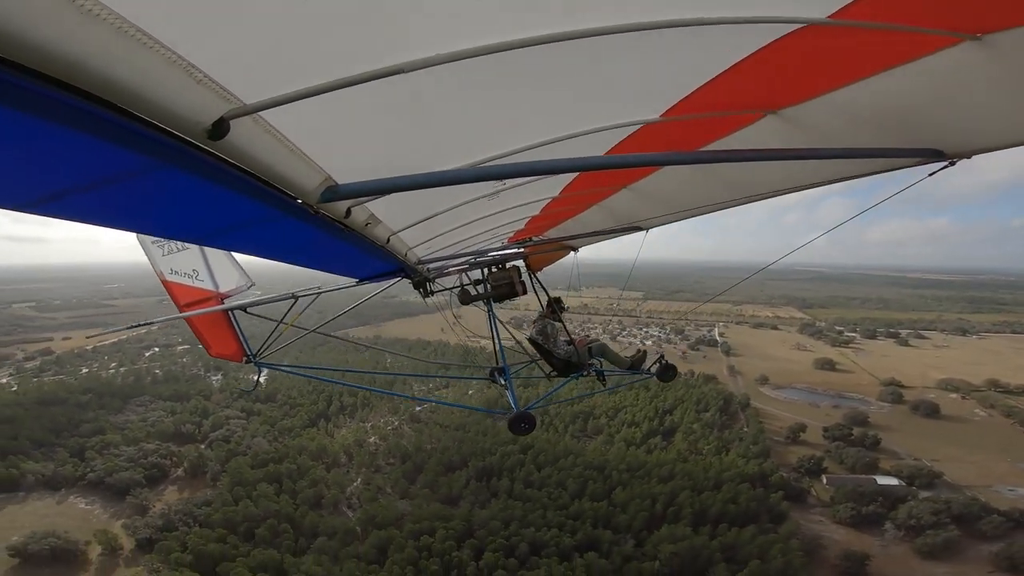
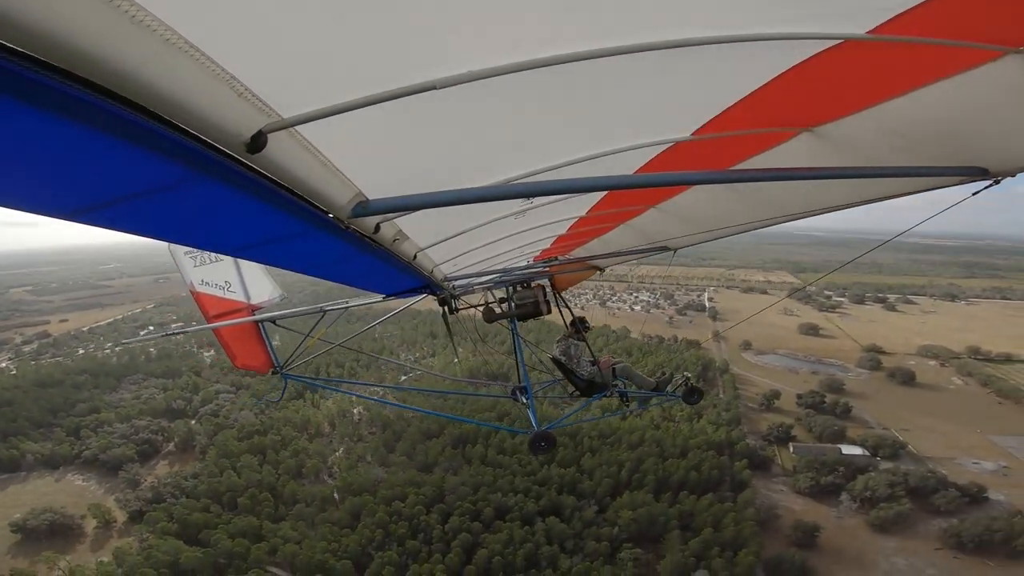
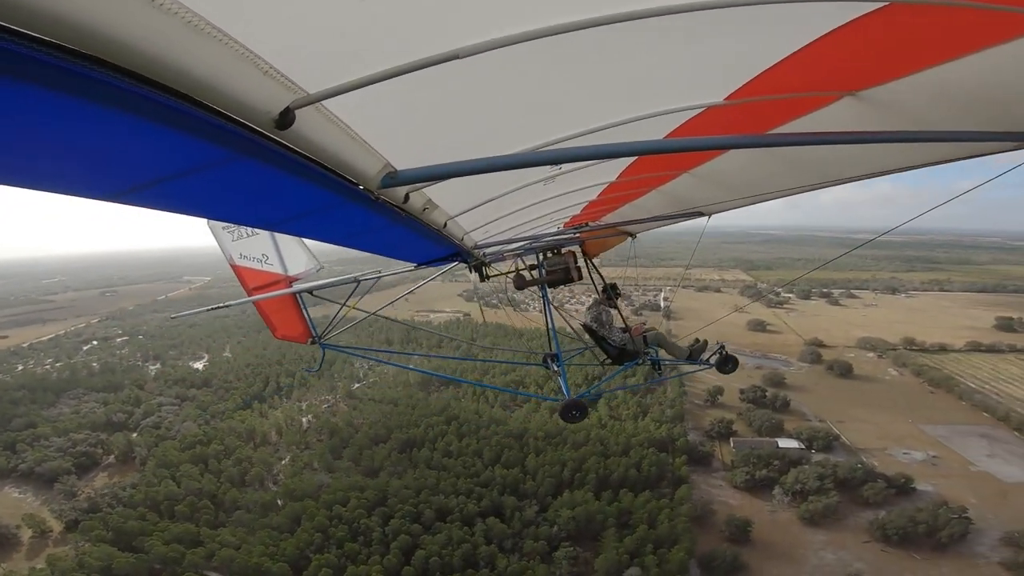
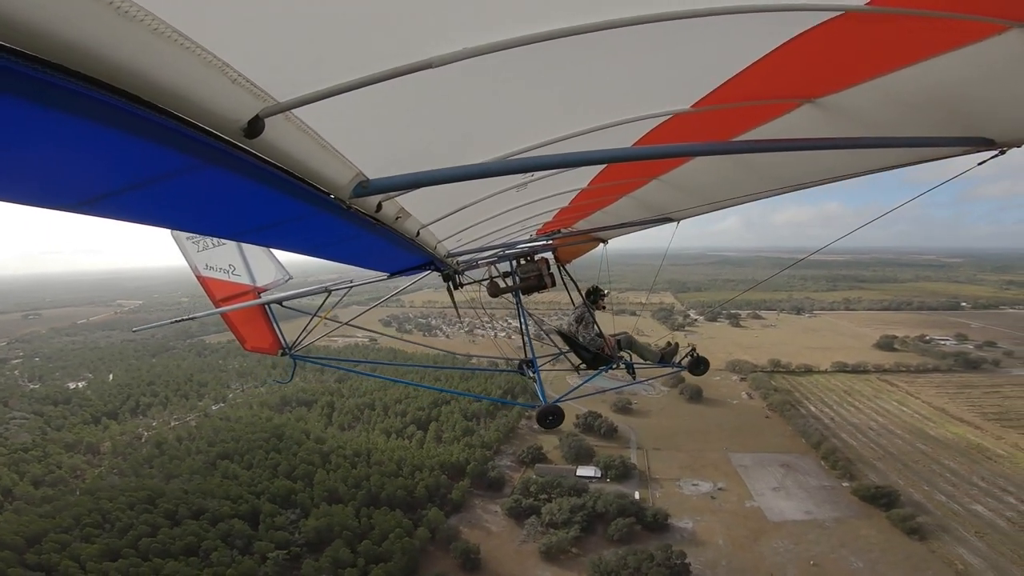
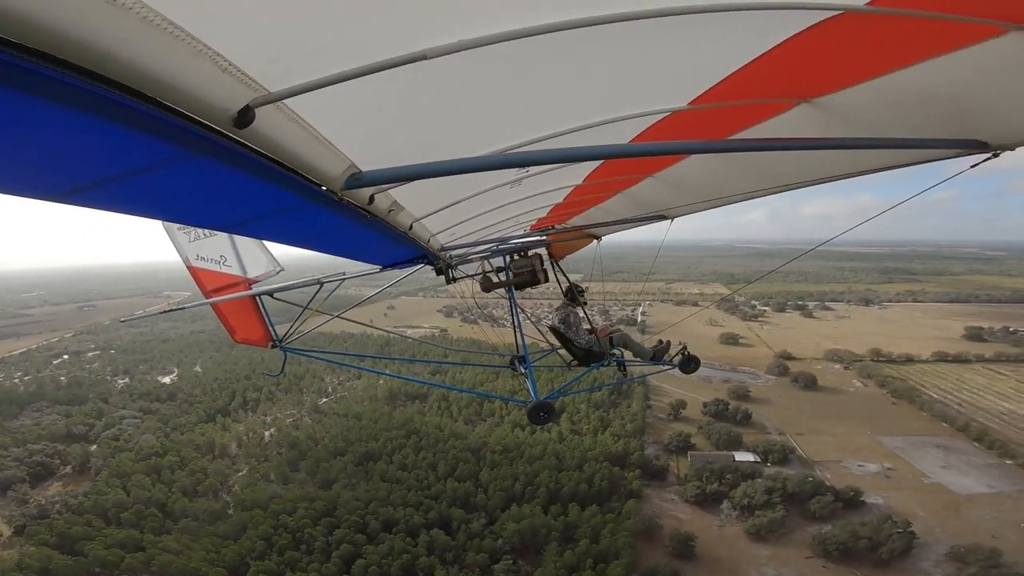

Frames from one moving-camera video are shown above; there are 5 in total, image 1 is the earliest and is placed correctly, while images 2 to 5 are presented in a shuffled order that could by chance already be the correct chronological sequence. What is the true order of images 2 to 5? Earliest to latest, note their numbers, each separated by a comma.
2, 3, 5, 4
